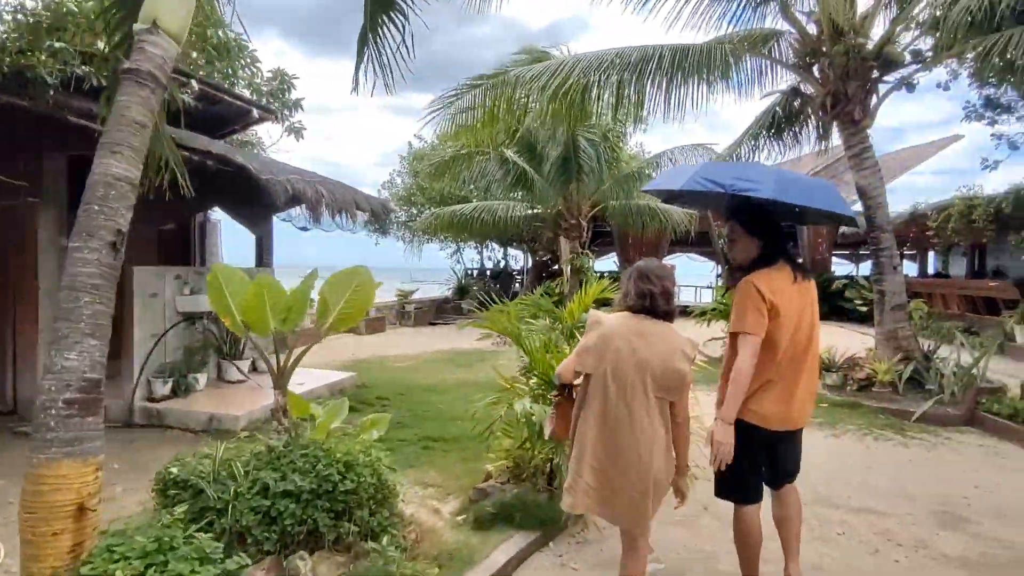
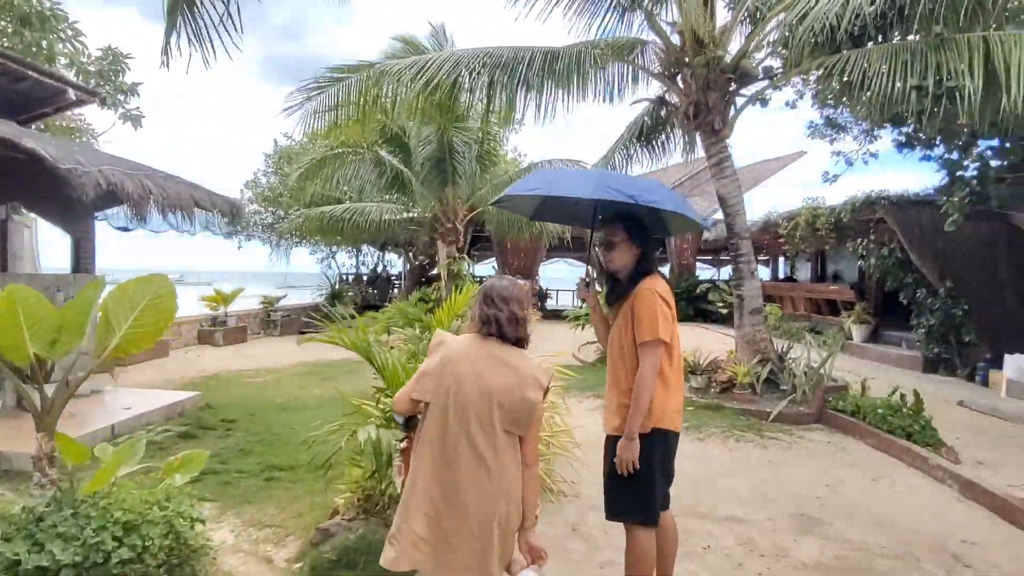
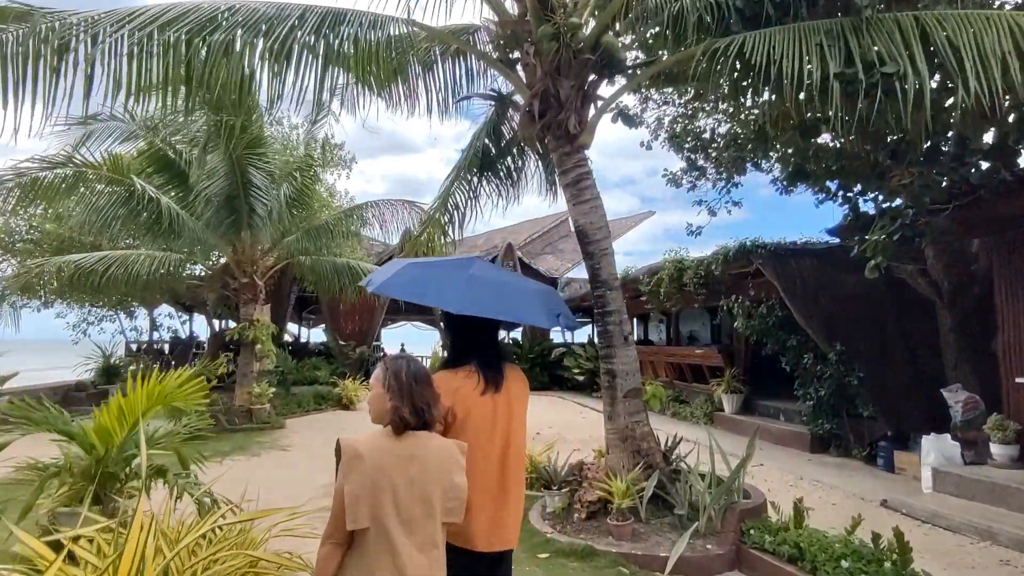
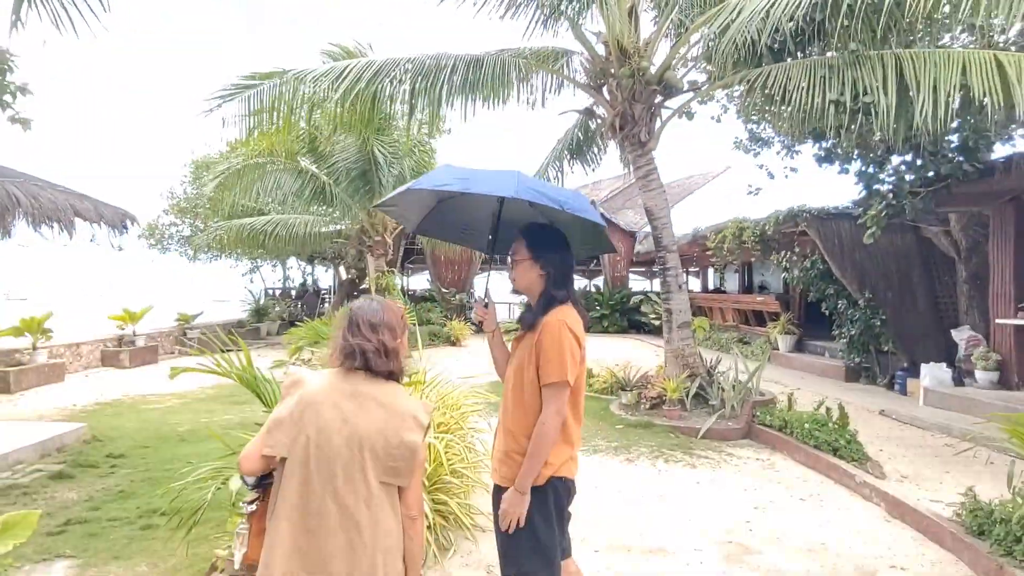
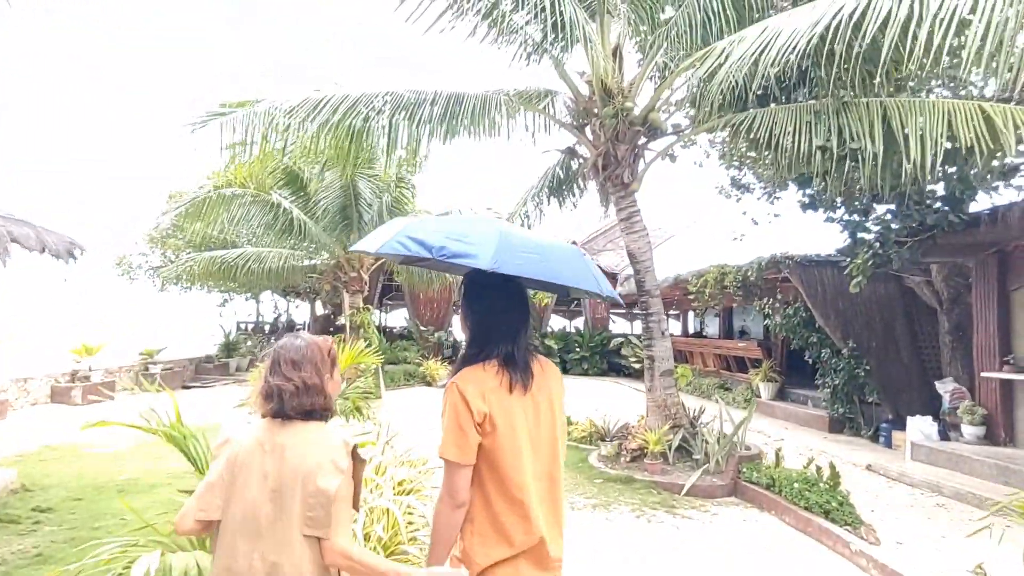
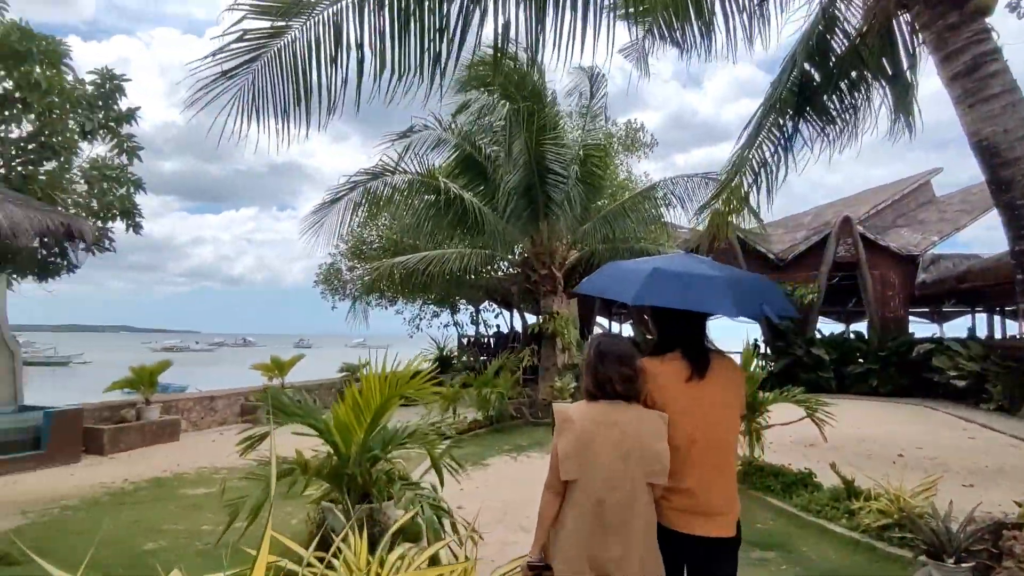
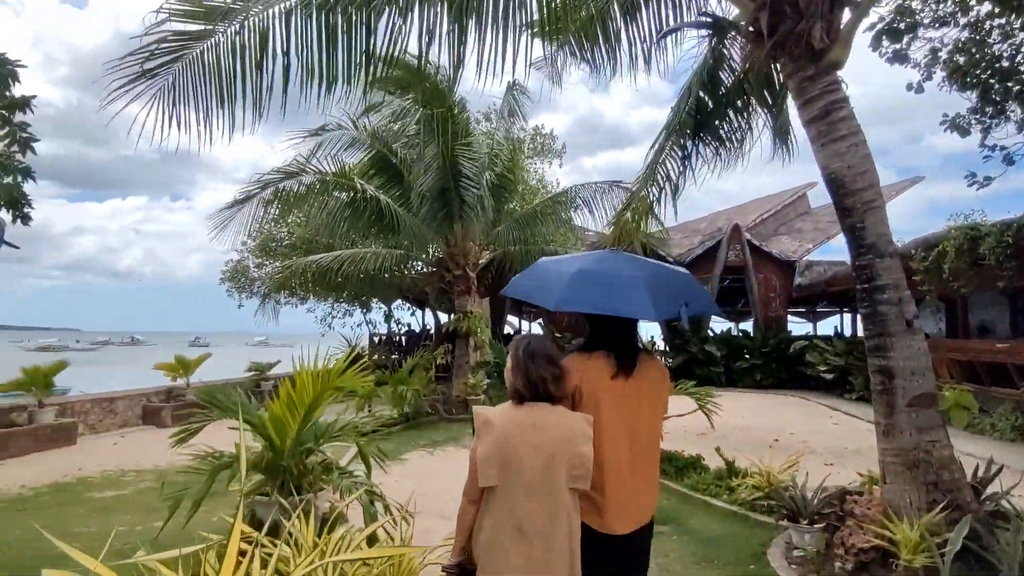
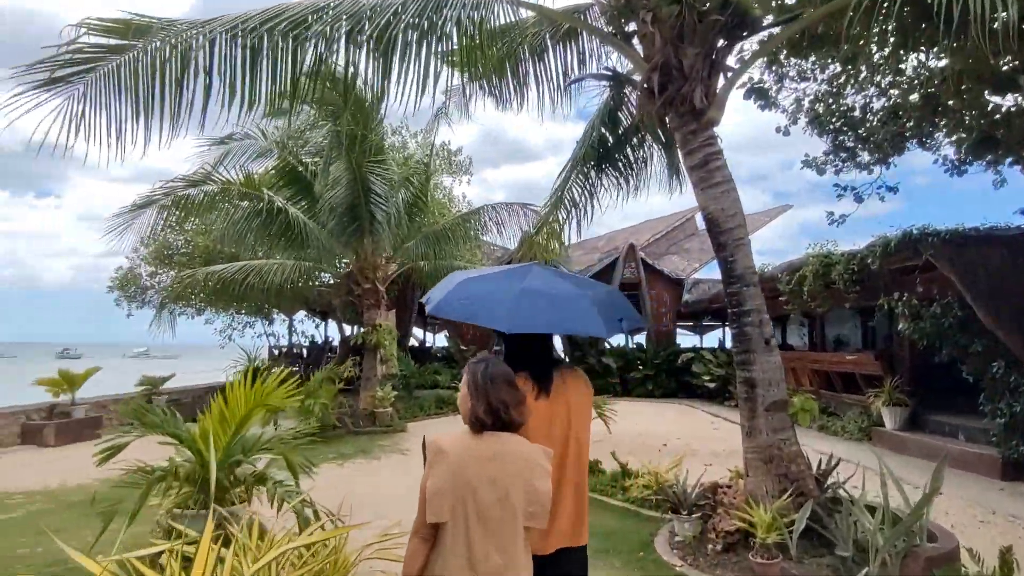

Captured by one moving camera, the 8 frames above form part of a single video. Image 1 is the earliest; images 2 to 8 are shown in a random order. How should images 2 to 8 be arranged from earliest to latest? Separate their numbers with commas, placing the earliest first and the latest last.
2, 4, 5, 3, 8, 7, 6
